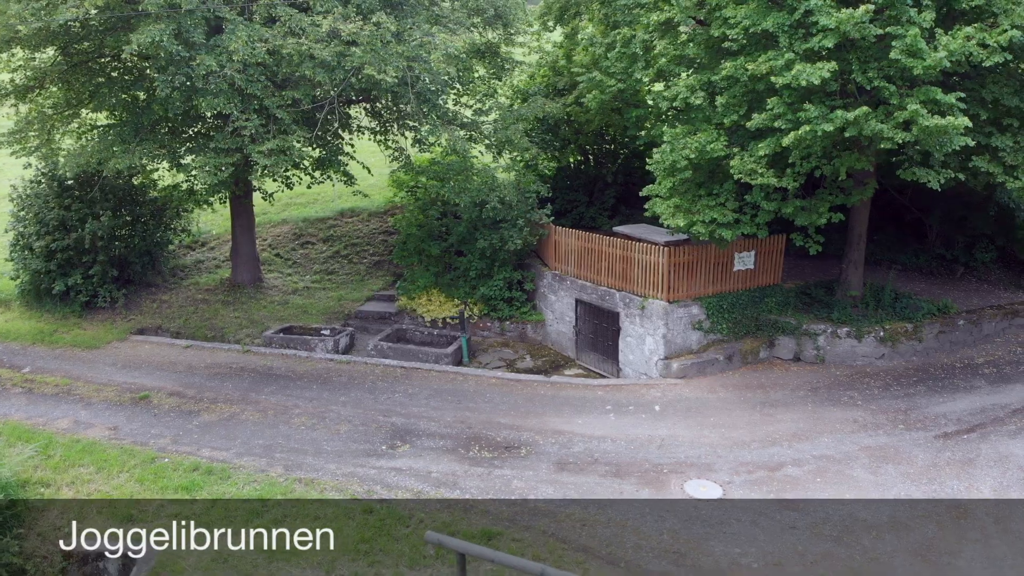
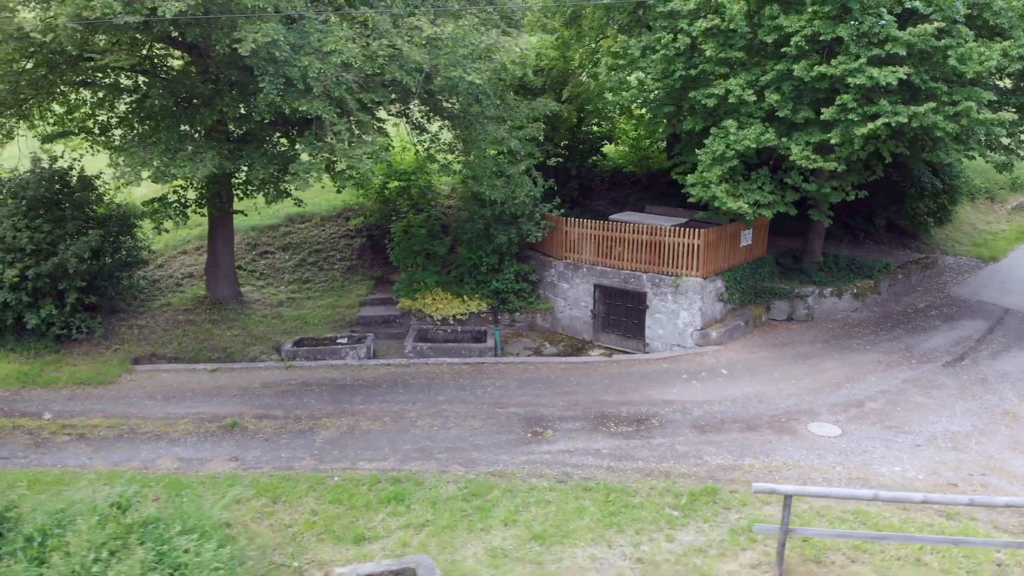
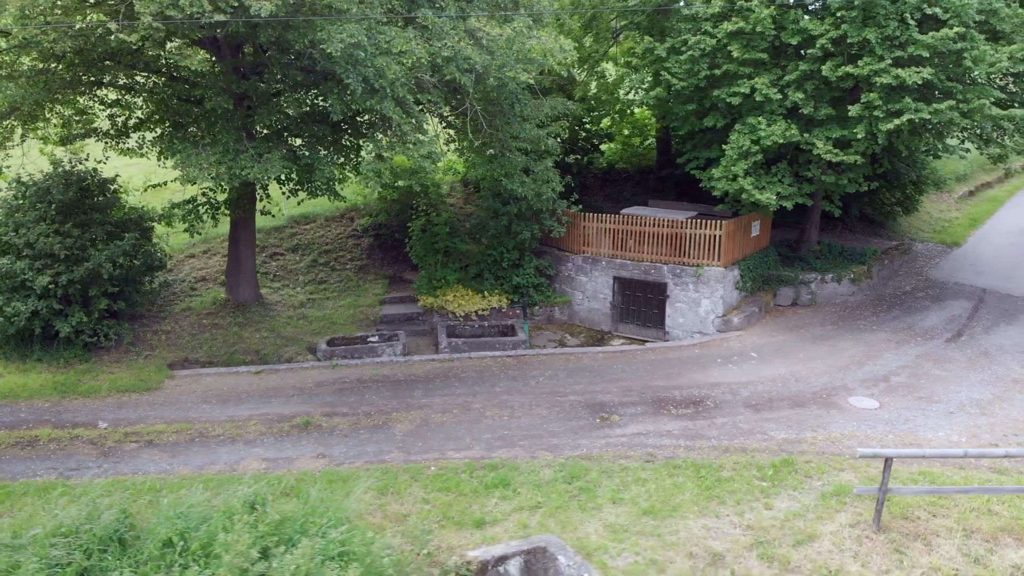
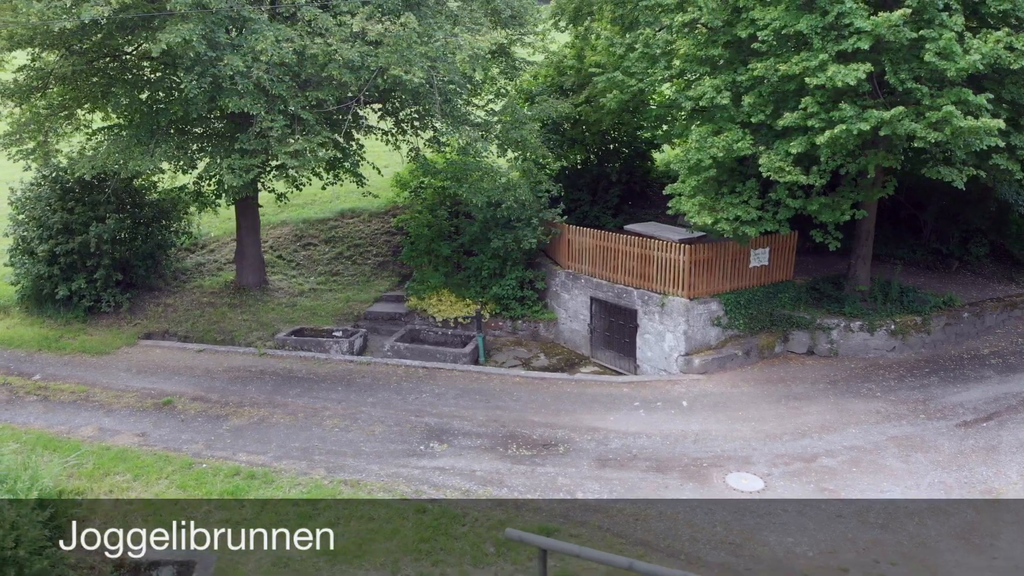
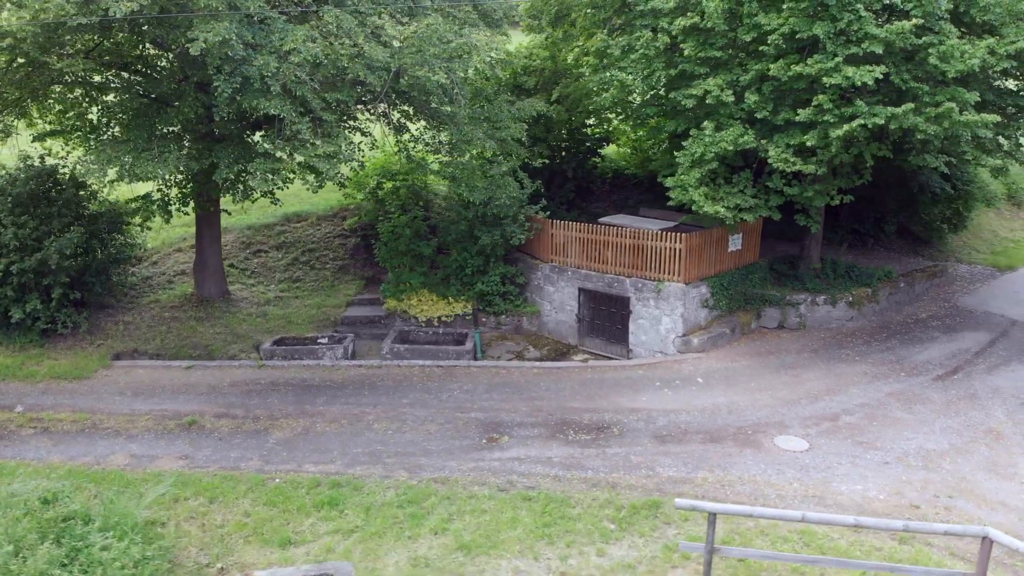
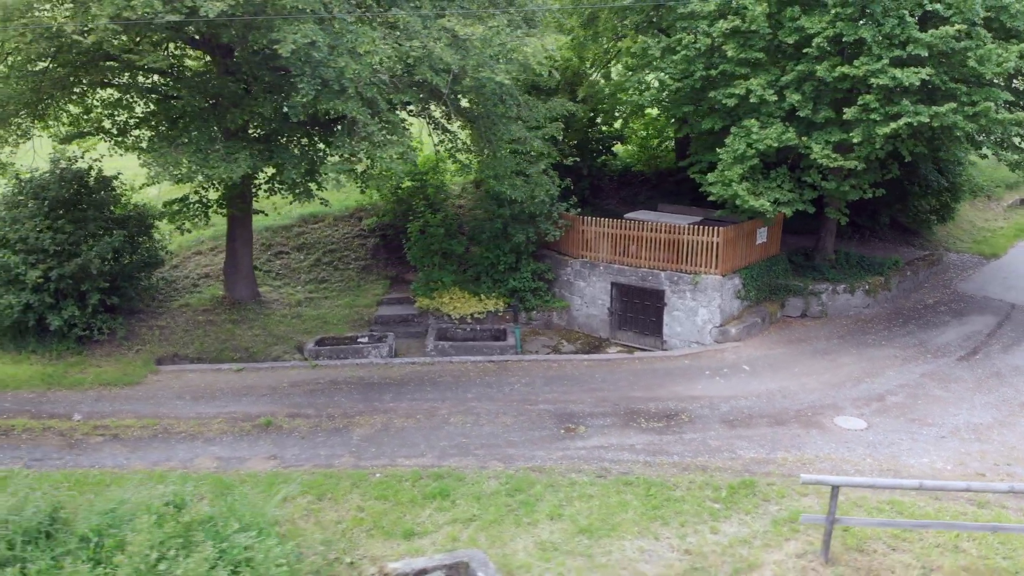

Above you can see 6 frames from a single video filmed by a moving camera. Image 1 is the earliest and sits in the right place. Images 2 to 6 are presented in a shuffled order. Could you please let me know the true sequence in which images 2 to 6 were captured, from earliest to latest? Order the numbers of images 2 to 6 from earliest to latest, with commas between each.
4, 5, 2, 6, 3
